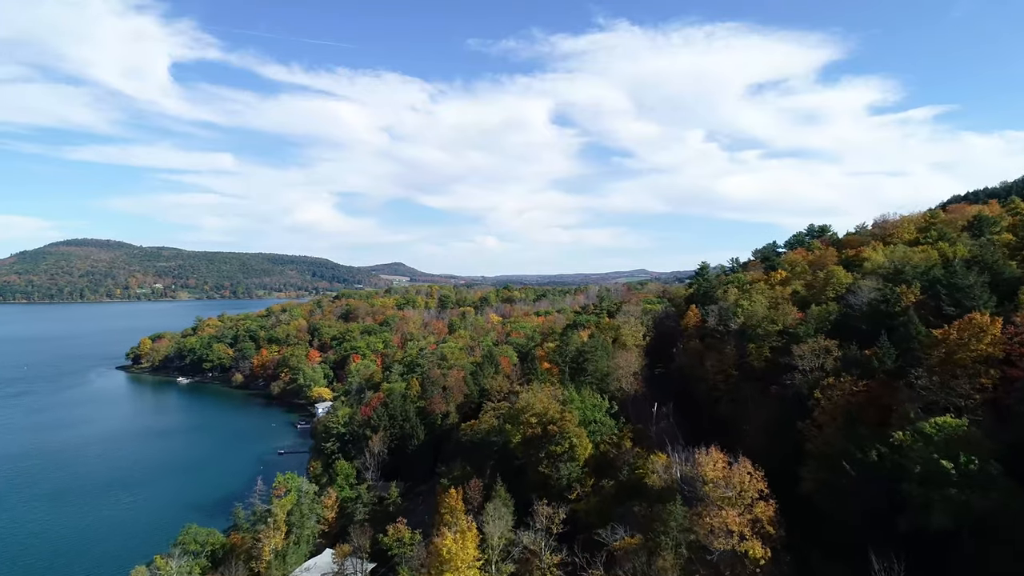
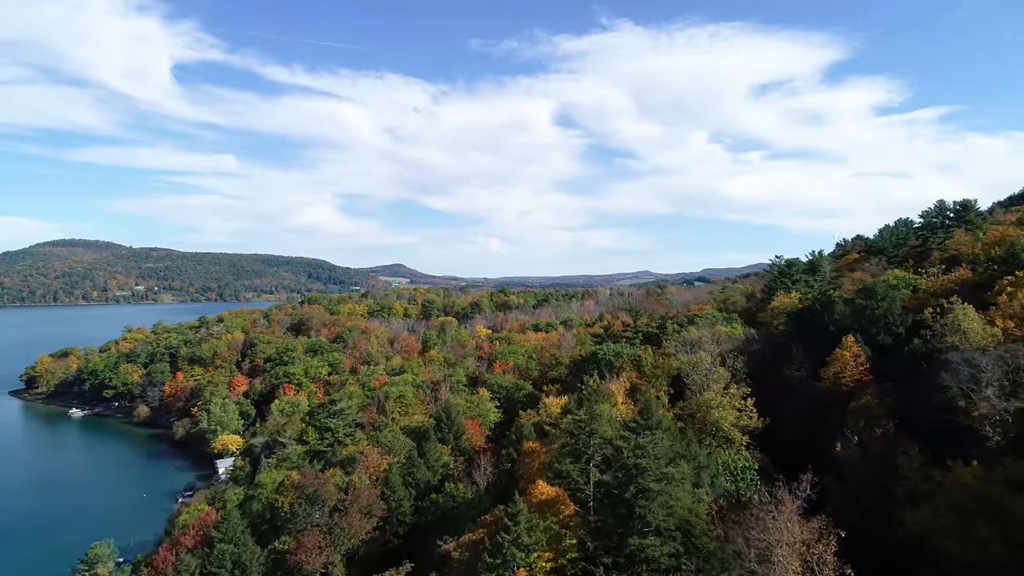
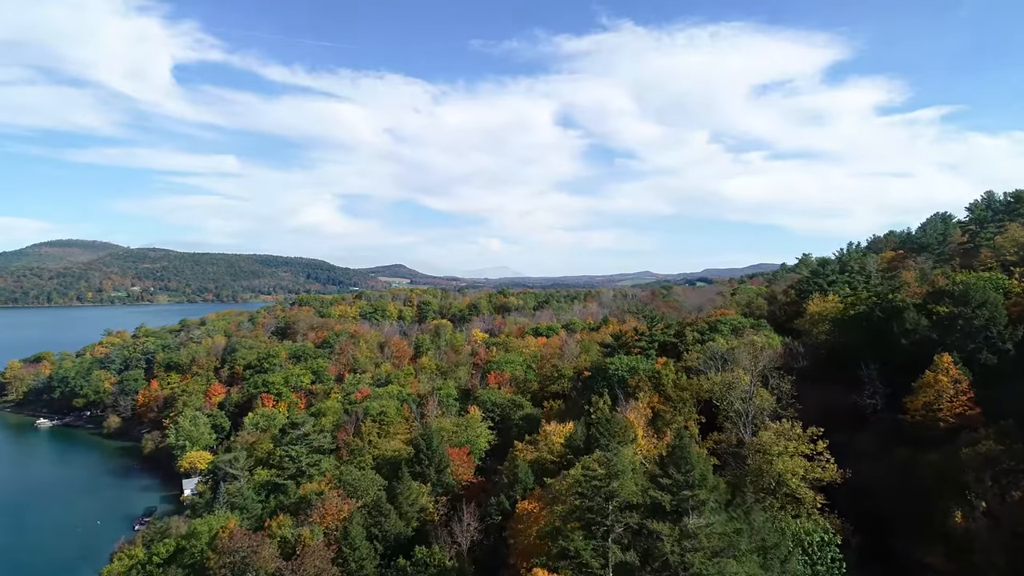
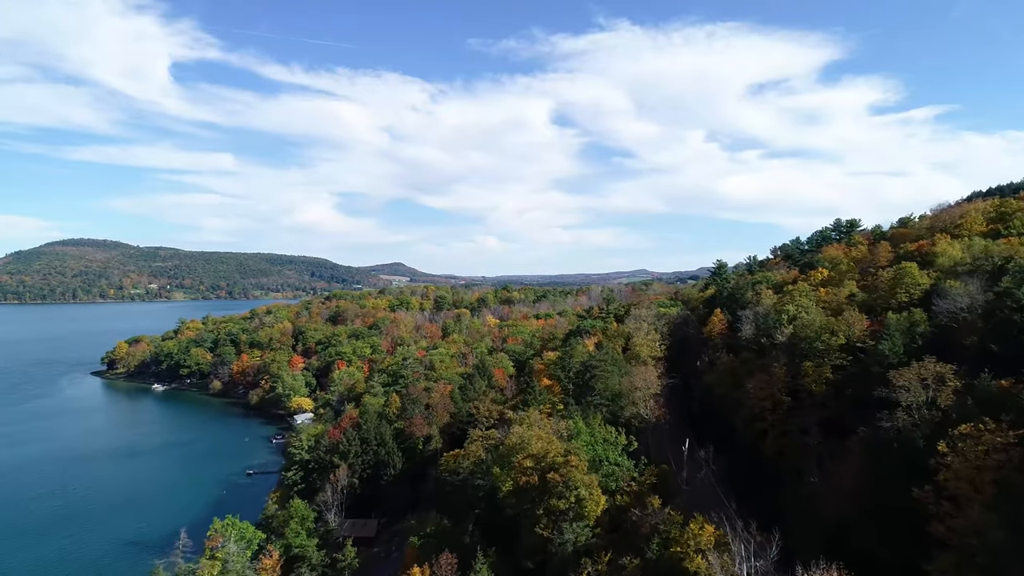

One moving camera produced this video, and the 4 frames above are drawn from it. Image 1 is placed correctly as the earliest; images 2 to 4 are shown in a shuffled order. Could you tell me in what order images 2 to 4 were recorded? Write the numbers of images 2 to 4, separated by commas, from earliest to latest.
4, 2, 3
